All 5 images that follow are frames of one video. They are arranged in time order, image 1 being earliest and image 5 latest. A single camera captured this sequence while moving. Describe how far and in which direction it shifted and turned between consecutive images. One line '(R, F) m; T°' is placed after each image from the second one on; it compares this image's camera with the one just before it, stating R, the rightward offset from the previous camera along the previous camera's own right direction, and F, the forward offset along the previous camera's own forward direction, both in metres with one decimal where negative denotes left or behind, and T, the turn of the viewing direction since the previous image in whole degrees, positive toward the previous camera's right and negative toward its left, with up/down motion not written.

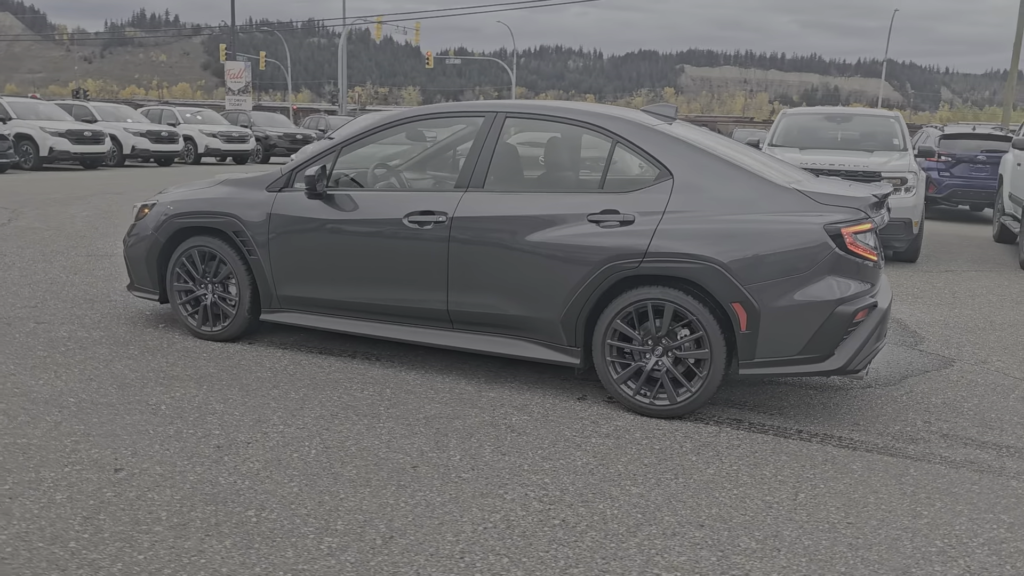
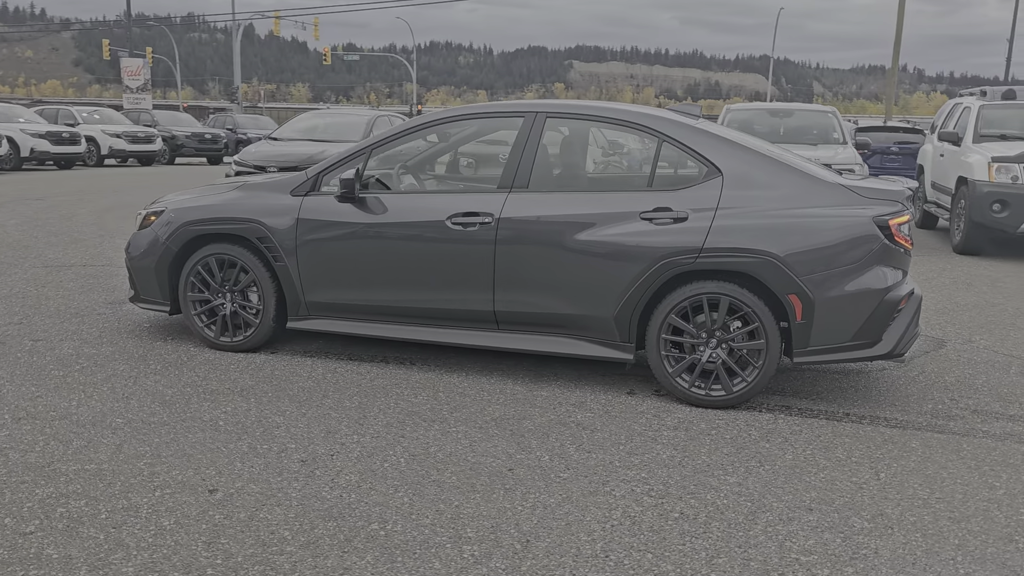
(-0.8, 0.0) m; +7°
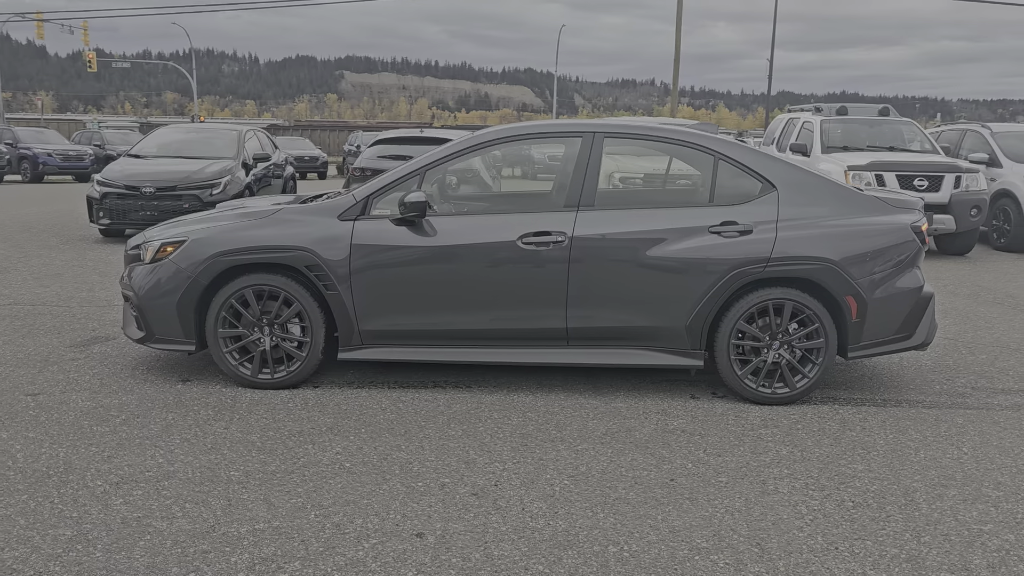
(-1.6, +0.2) m; +15°
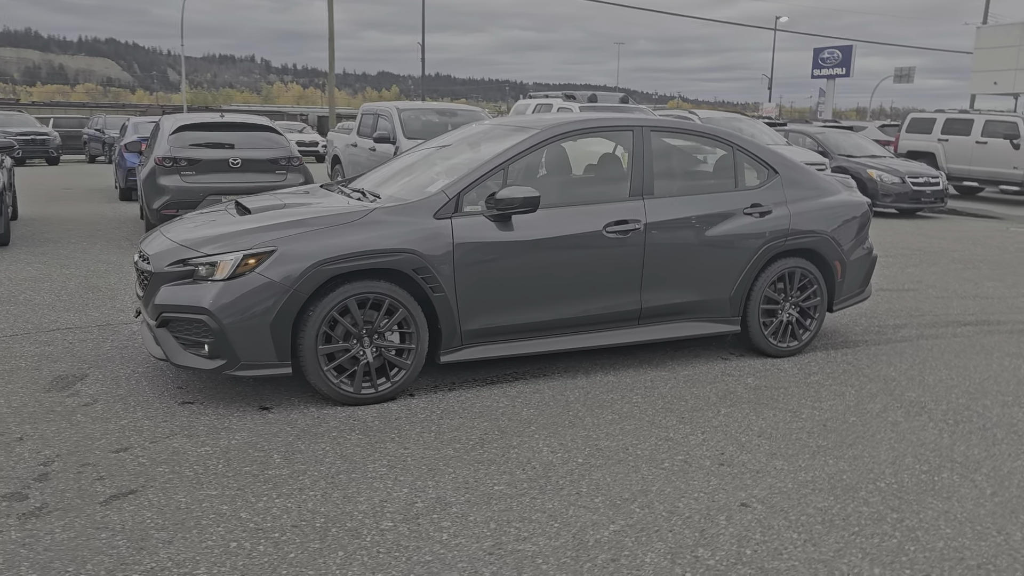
(-2.5, +0.5) m; +25°
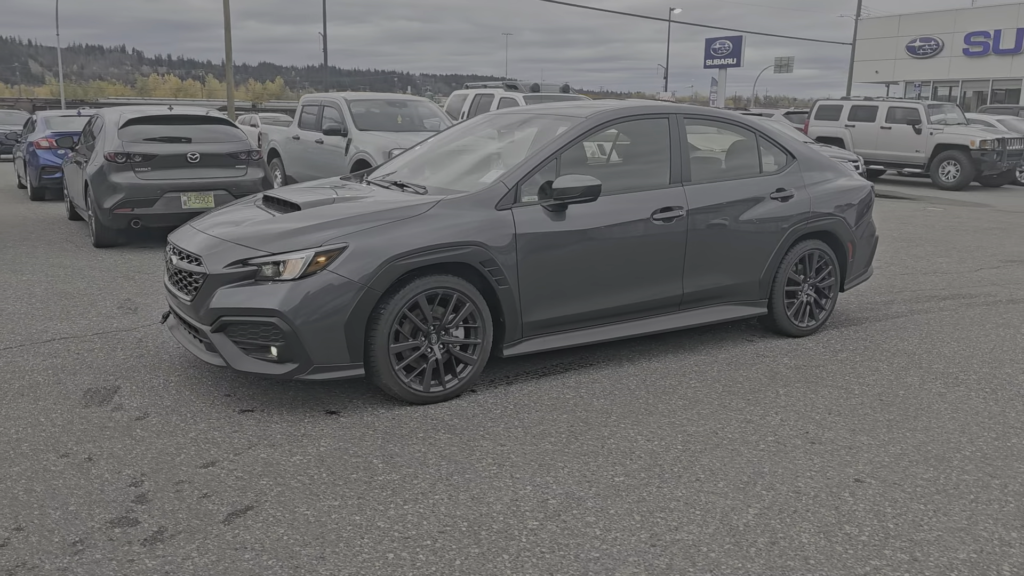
(-0.9, +0.1) m; +7°
